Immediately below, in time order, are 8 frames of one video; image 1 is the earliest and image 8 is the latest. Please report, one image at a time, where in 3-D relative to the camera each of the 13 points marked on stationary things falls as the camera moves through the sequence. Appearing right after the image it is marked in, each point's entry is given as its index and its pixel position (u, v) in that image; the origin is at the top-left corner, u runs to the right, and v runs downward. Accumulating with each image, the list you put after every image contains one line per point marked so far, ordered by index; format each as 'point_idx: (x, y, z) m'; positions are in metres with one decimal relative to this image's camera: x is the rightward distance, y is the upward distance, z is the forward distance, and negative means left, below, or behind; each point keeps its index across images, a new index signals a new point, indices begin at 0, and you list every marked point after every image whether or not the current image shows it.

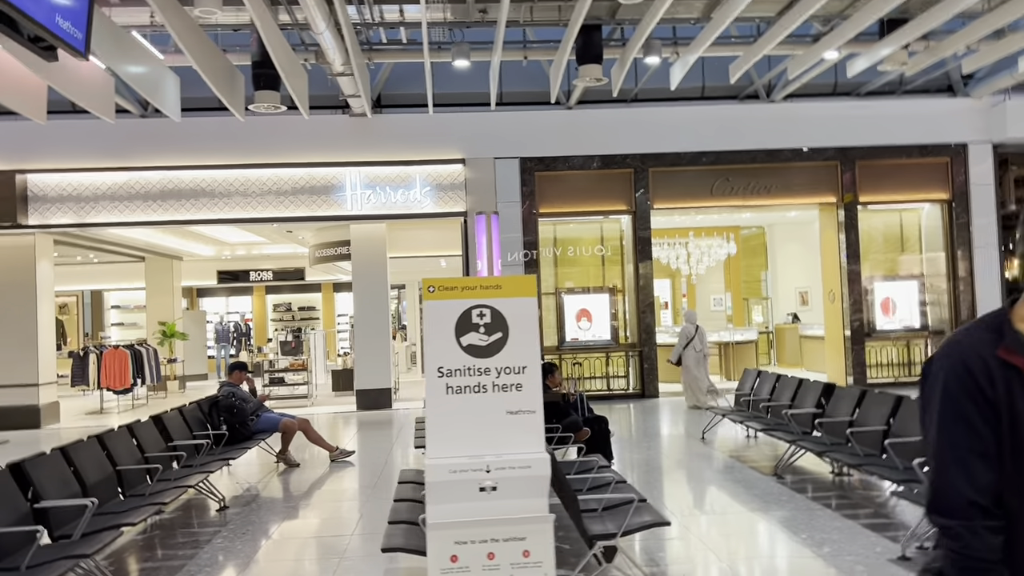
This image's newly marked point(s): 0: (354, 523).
0: (-1.1, -1.6, +5.7) m
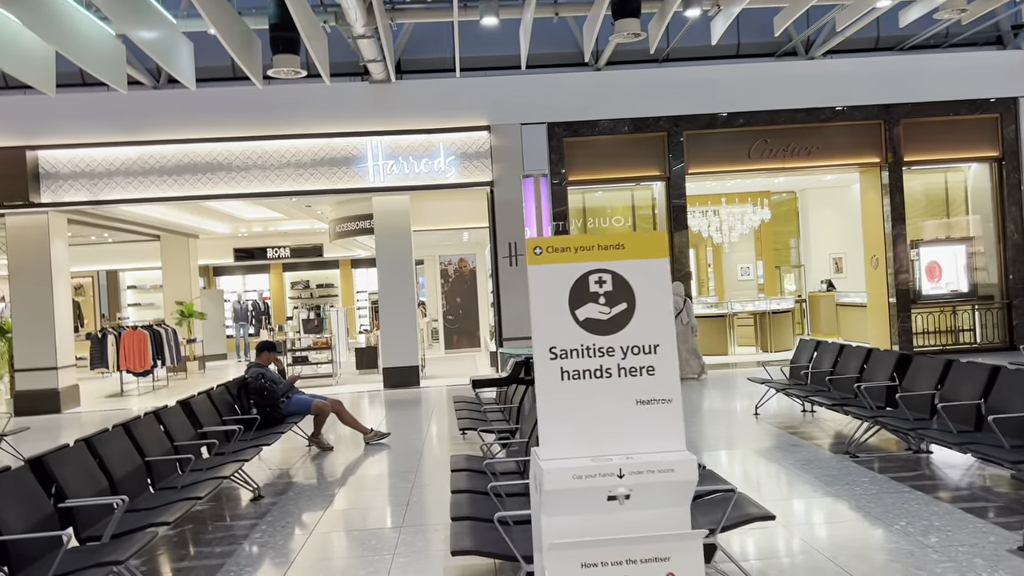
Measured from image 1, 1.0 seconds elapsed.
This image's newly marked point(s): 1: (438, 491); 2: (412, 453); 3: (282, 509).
0: (-0.7, -1.4, +5.3) m
1: (-0.5, -1.4, +5.8) m
2: (-0.9, -1.4, +7.2) m
3: (-1.5, -1.4, +5.3) m
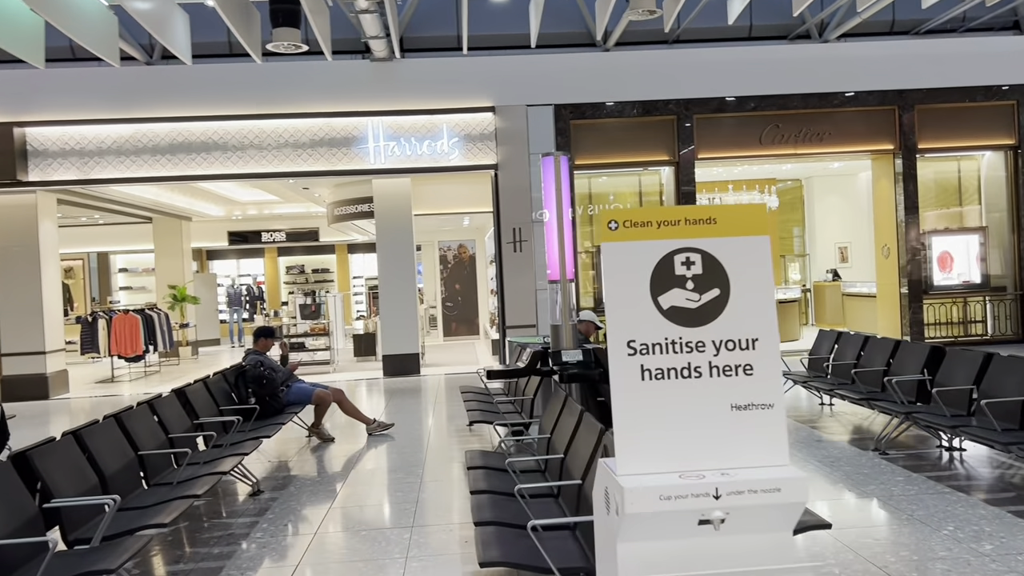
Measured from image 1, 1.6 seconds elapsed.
0: (-0.6, -1.3, +5.0) m
1: (-0.4, -1.3, +5.5) m
2: (-0.8, -1.3, +6.9) m
3: (-1.4, -1.3, +5.0) m
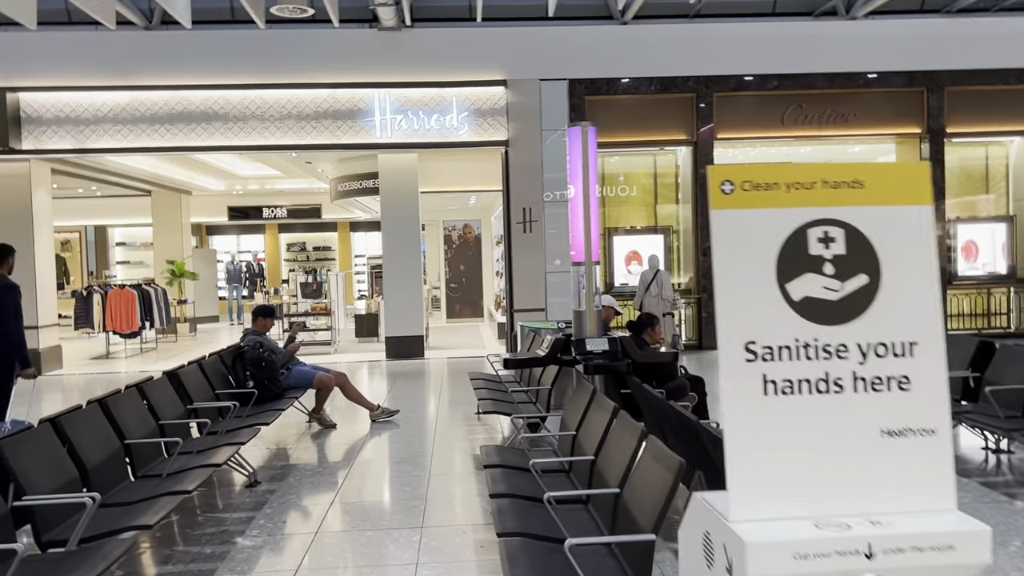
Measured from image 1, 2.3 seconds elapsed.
0: (-0.5, -1.2, +4.7) m
1: (-0.3, -1.2, +5.1) m
2: (-0.7, -1.1, +6.5) m
3: (-1.3, -1.2, +4.7) m
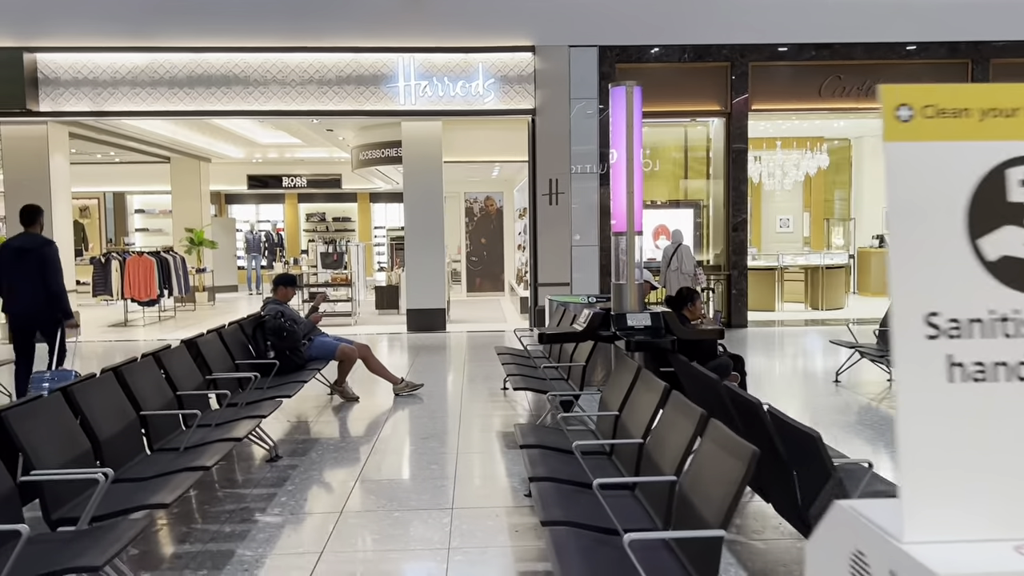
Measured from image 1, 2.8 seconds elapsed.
0: (-0.4, -1.0, +4.5) m
1: (-0.1, -1.0, +4.9) m
2: (-0.5, -0.9, +6.3) m
3: (-1.2, -1.0, +4.5) m
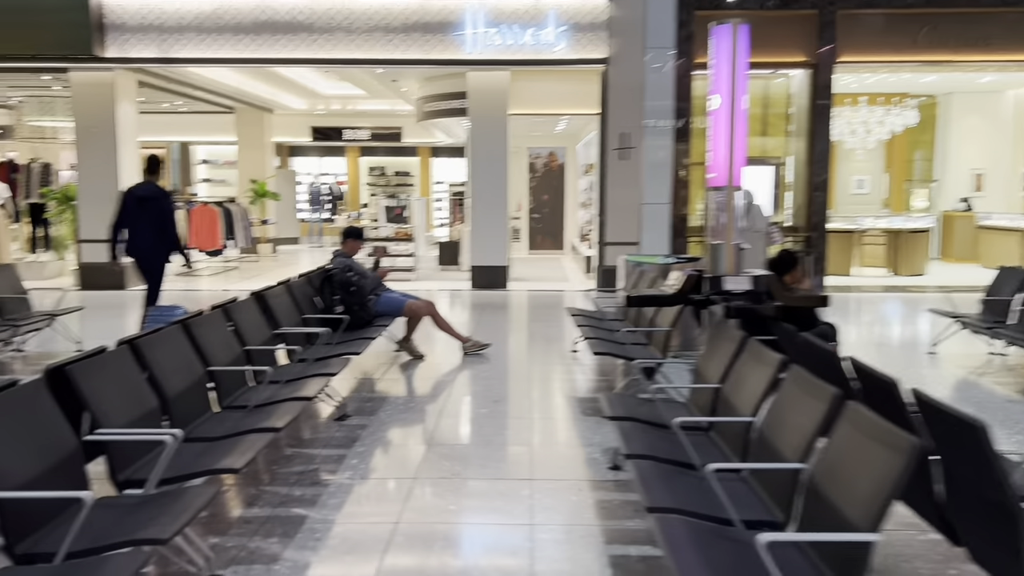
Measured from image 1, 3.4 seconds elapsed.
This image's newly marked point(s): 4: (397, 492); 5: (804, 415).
0: (0.0, -0.8, +4.2) m
1: (+0.3, -0.8, +4.7) m
2: (0.0, -0.6, +6.1) m
3: (-0.7, -0.8, +4.3) m
4: (-0.5, -0.9, +3.4) m
5: (+0.8, -0.4, +2.4) m
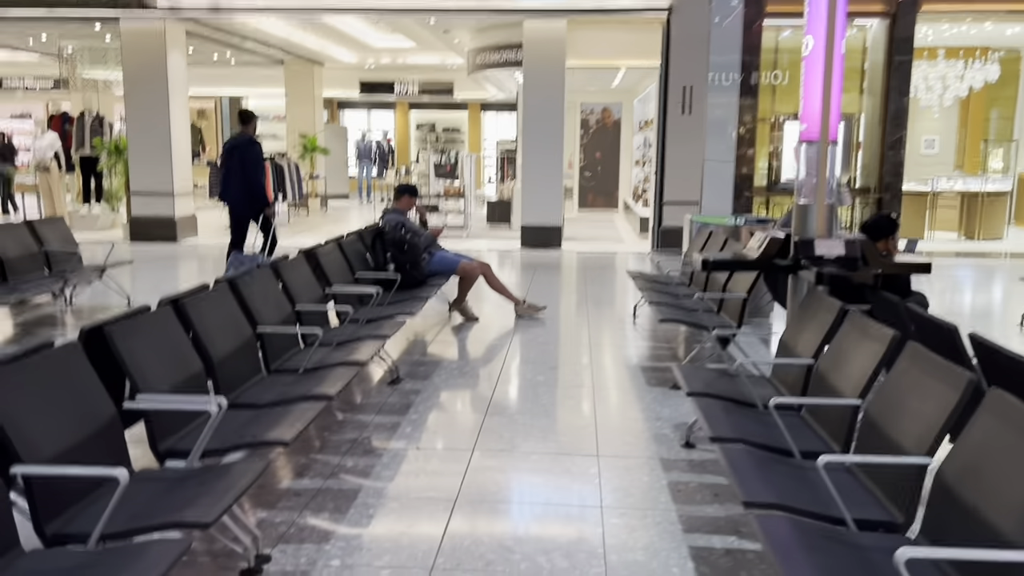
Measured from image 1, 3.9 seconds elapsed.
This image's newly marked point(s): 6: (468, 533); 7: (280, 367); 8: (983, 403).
0: (+0.3, -0.6, +4.0) m
1: (+0.6, -0.5, +4.4) m
2: (+0.4, -0.3, +5.8) m
3: (-0.4, -0.5, +4.1) m
4: (-0.2, -0.7, +3.2) m
5: (+1.0, -0.3, +2.1) m
6: (-0.1, -0.8, +2.6) m
7: (-0.9, -0.3, +3.2) m
8: (+1.1, -0.3, +1.9) m
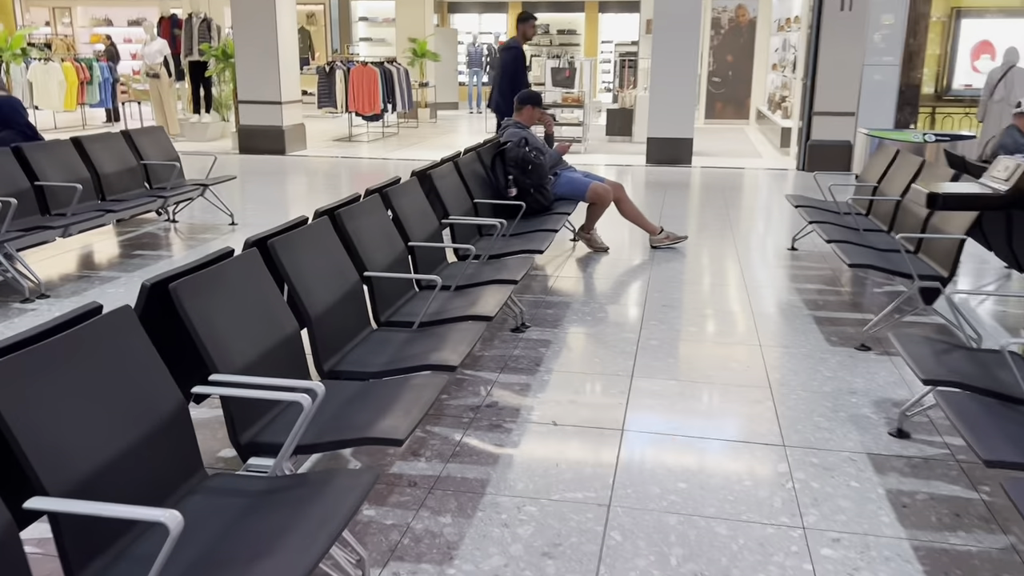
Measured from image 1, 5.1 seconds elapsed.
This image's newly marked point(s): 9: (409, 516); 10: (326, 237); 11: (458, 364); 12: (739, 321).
0: (+0.9, -0.4, +3.3) m
1: (+1.3, -0.3, +3.7) m
2: (+1.3, +0.1, +5.1) m
3: (+0.2, -0.3, +3.5) m
4: (+0.3, -0.5, +2.6) m
5: (+1.4, -0.2, +1.3) m
6: (+0.3, -0.6, +2.0) m
7: (-0.4, -0.1, +2.7) m
8: (+1.4, -0.3, +1.1) m
9: (-0.3, -0.6, +2.1) m
10: (-0.6, +0.2, +2.5) m
11: (-0.1, -0.2, +2.3) m
12: (+1.1, -0.2, +4.0) m
